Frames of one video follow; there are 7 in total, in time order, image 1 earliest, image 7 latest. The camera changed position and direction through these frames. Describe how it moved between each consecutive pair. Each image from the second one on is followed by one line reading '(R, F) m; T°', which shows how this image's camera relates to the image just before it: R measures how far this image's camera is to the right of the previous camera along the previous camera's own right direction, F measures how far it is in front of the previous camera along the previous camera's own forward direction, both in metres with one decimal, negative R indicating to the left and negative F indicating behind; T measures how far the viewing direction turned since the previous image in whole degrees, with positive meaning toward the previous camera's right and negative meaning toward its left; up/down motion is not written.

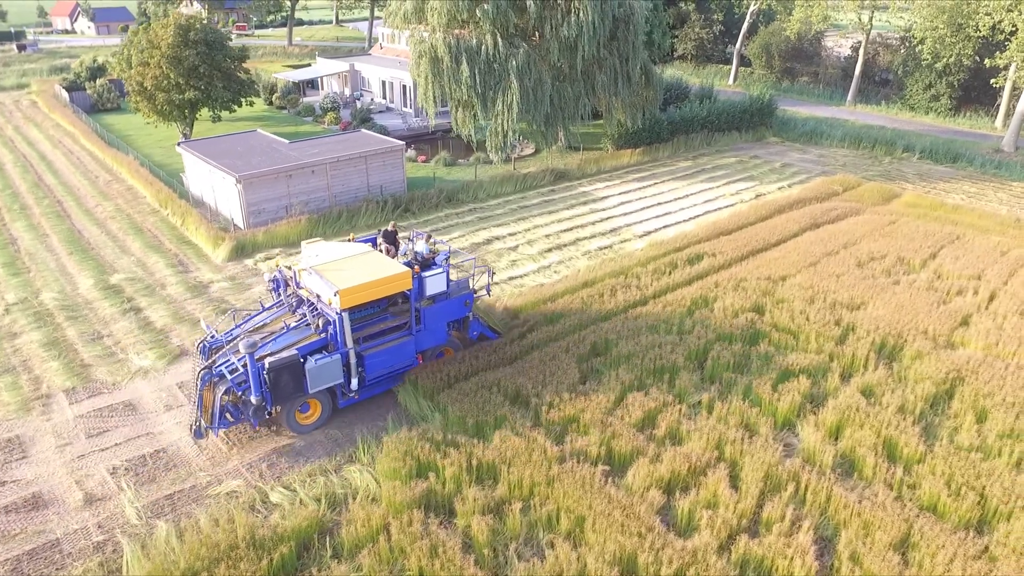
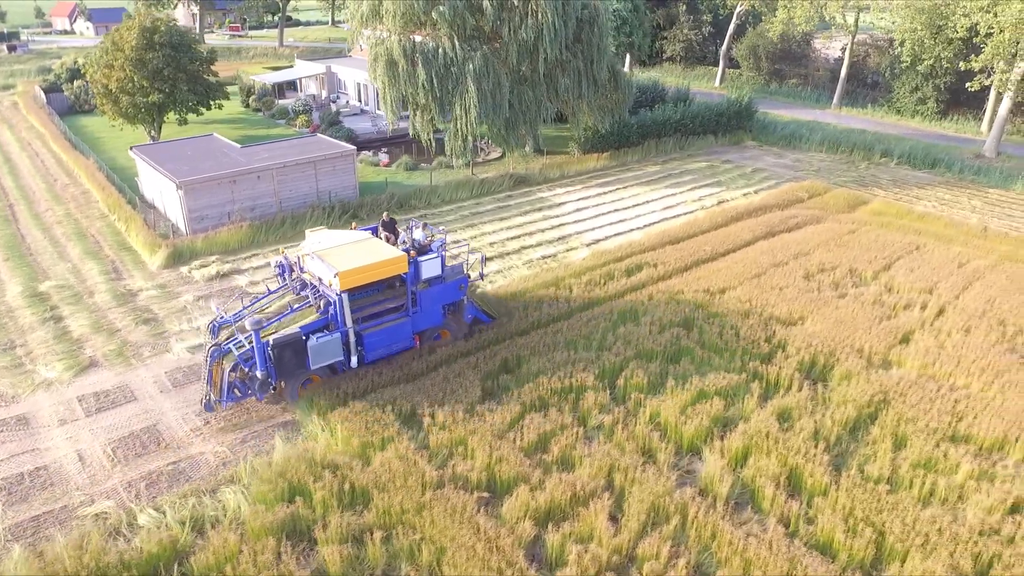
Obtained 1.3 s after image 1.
(+1.7, +0.4) m; -1°
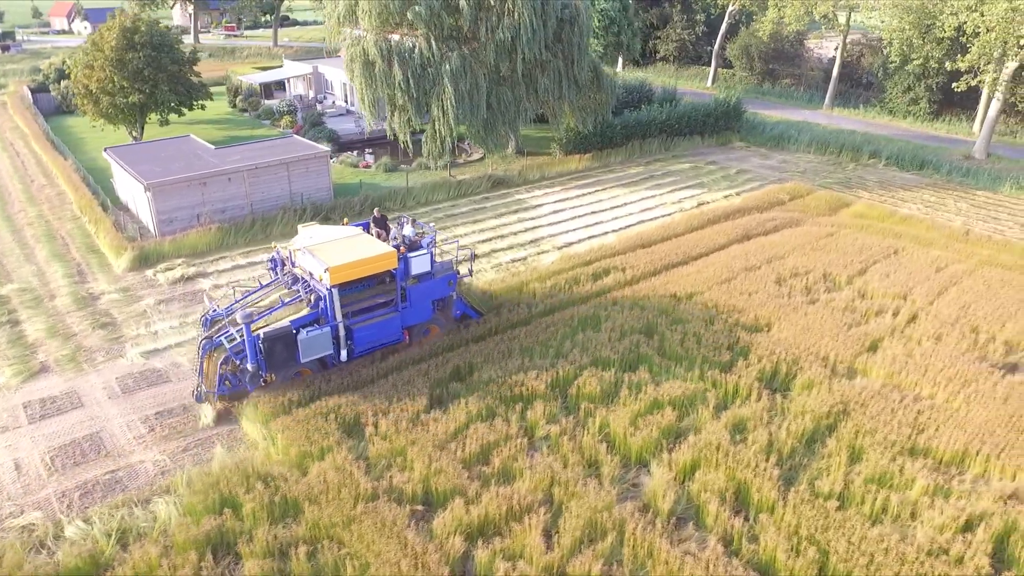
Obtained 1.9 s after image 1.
(+0.9, +0.3) m; -1°
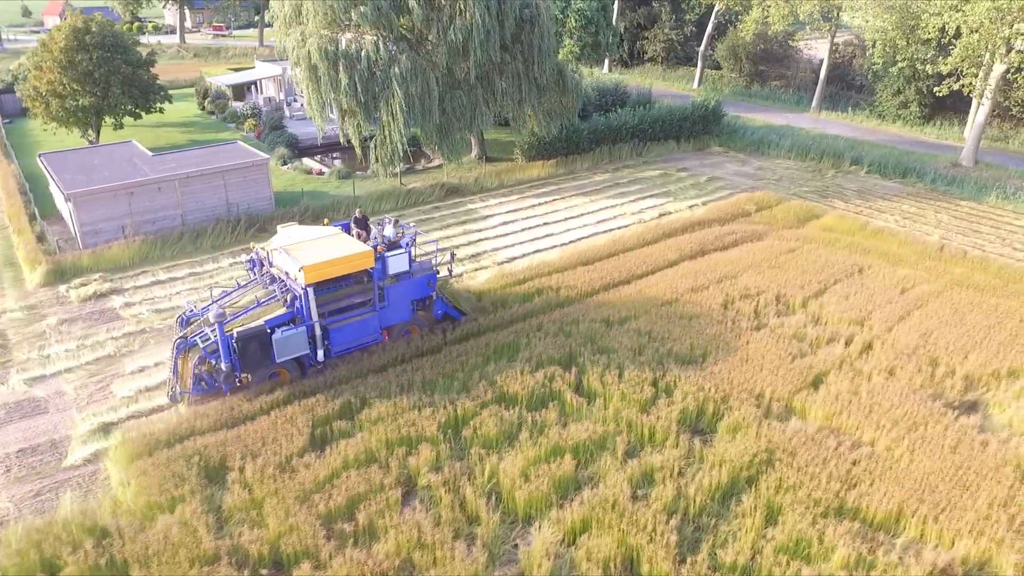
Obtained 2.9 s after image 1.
(+1.7, +1.0) m; -1°
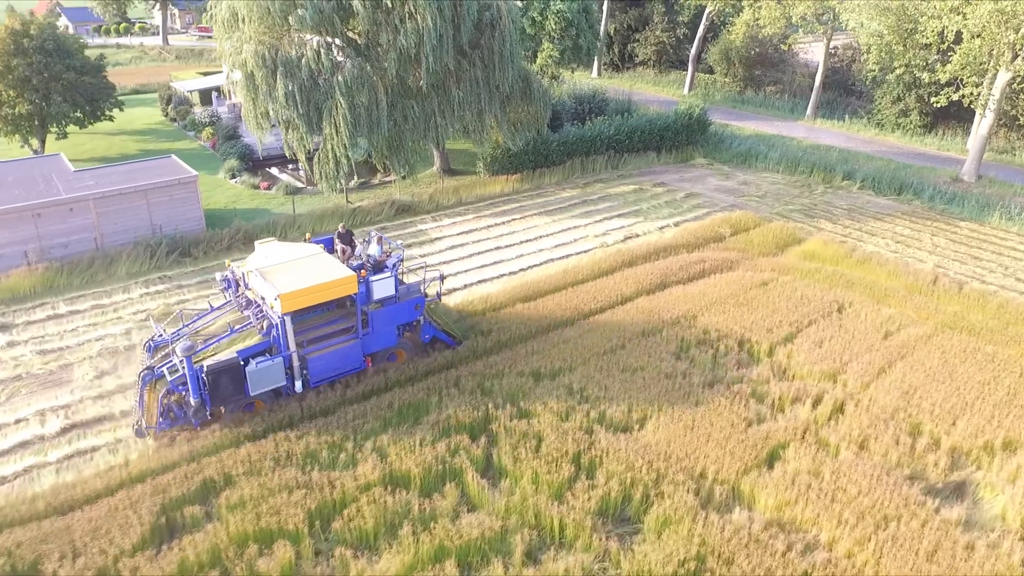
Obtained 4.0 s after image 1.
(+1.5, +1.6) m; -1°
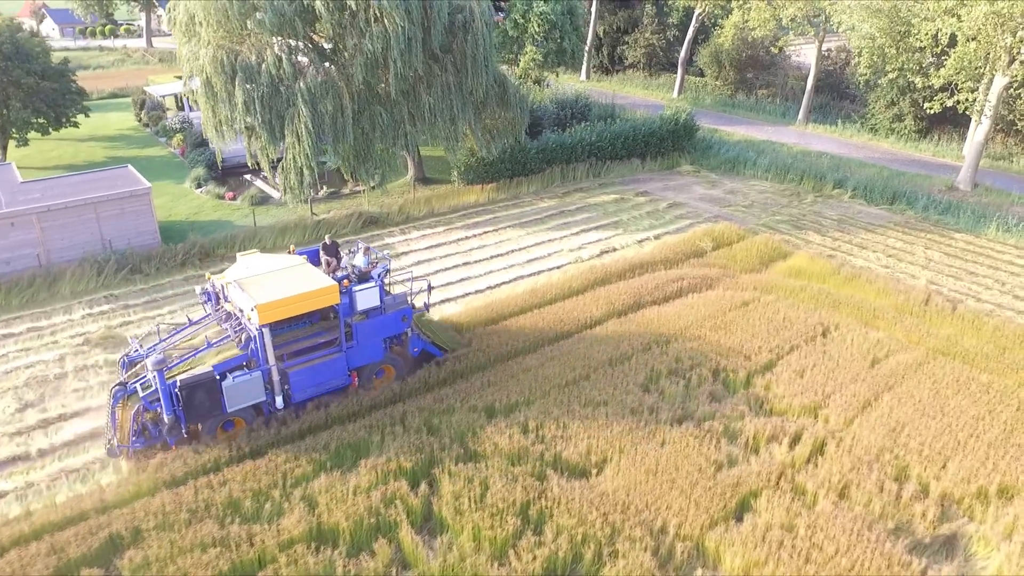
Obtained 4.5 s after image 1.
(+0.7, +0.8) m; 0°
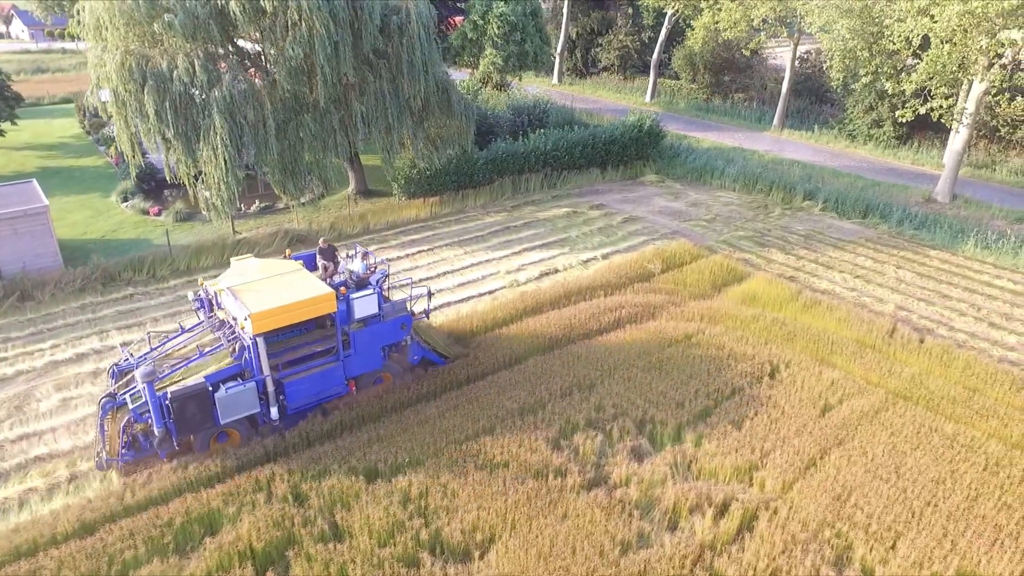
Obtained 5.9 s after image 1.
(+1.4, +1.3) m; 0°
